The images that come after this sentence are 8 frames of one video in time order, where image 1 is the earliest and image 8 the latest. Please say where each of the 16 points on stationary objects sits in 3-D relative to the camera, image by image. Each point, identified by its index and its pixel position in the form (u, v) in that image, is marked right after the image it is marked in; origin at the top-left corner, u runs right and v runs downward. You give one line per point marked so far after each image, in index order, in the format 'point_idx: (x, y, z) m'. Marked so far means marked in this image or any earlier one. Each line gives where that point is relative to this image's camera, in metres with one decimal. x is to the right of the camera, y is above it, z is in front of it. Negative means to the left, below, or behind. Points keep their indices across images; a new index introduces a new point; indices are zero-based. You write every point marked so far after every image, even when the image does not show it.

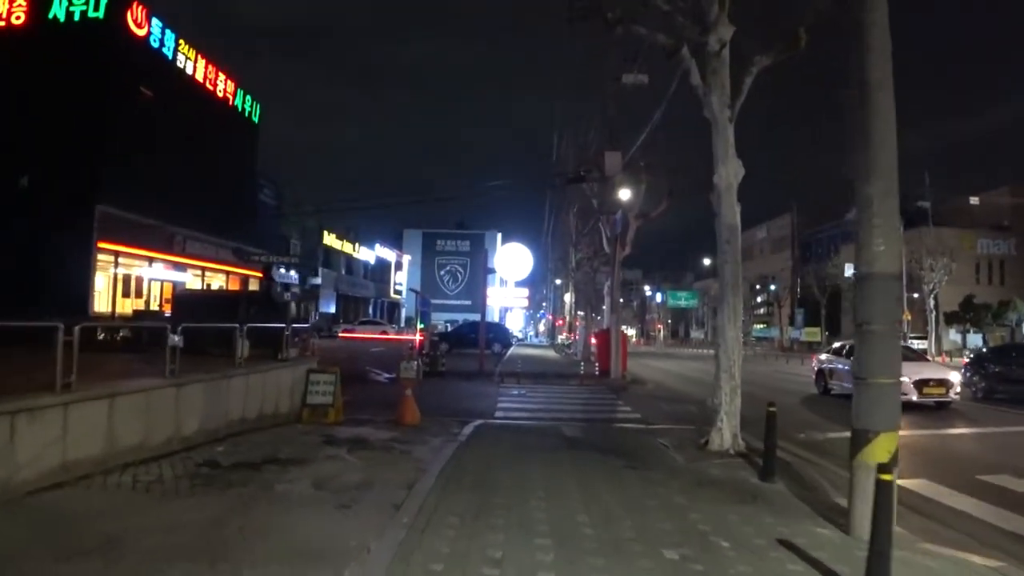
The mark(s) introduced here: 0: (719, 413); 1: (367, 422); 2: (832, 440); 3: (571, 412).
0: (+2.9, -1.8, +11.9) m
1: (-2.7, -2.5, +15.3) m
2: (+5.7, -2.7, +14.8) m
3: (+1.3, -2.8, +18.4) m
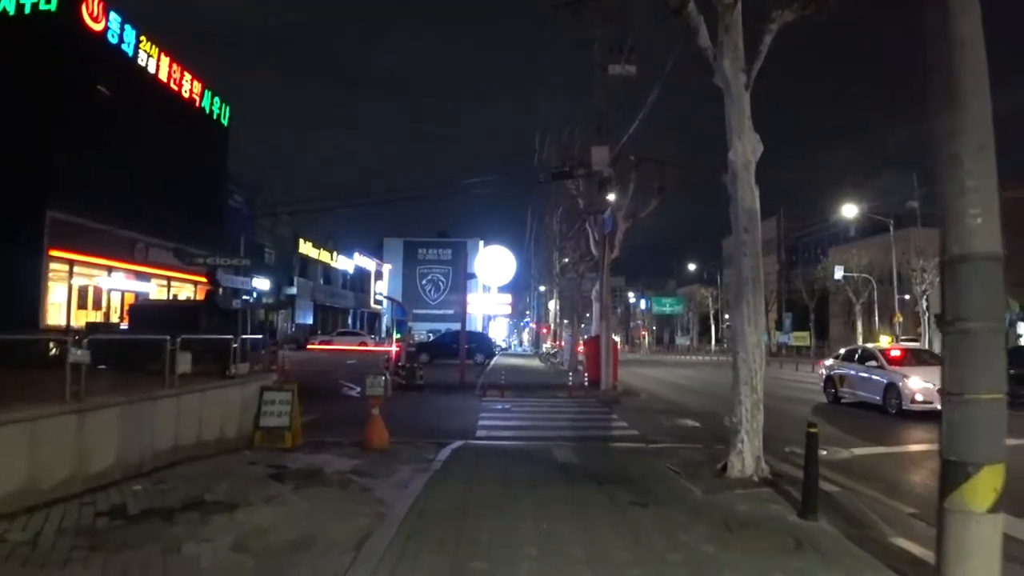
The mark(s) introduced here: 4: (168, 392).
0: (+2.7, -1.8, +10.0) m
1: (-2.9, -2.5, +13.3) m
2: (+5.4, -2.7, +13.0) m
3: (+1.0, -2.8, +16.5) m
4: (-4.4, -1.3, +10.6) m
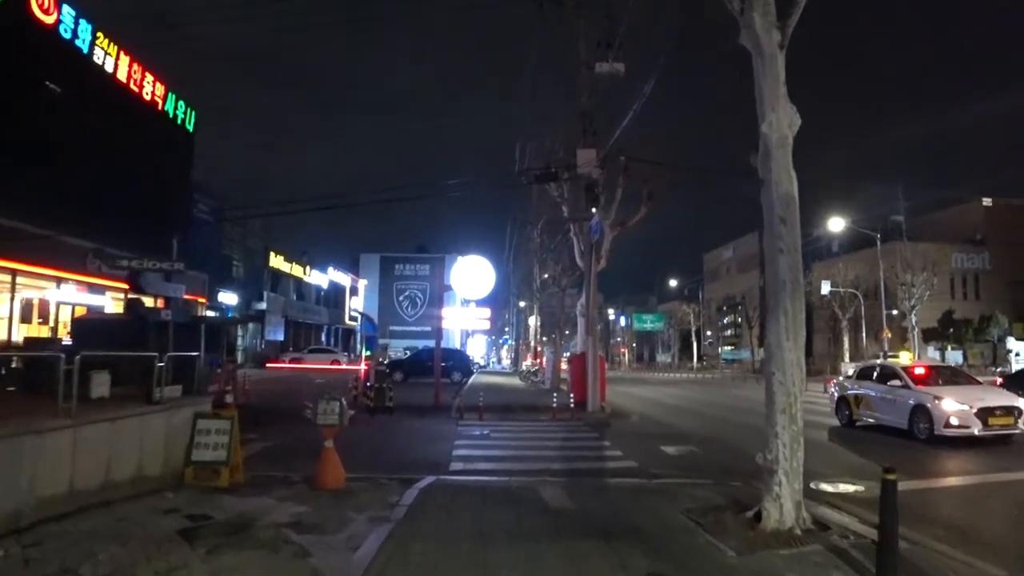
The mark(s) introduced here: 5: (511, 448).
0: (+2.6, -1.8, +8.1) m
1: (-3.2, -2.6, +11.2) m
2: (+5.2, -2.8, +11.0) m
3: (+0.6, -3.0, +14.4) m
4: (-4.6, -1.4, +8.5) m
5: (0.0, -3.2, +16.7) m
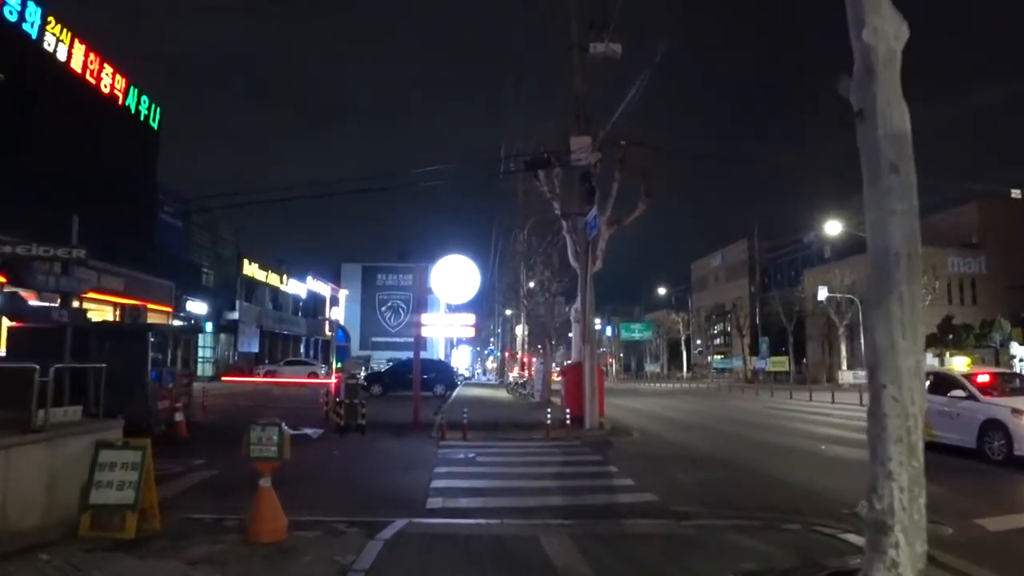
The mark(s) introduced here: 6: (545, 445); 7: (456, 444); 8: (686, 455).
0: (+2.5, -1.6, +5.6) m
1: (-3.3, -2.6, +8.6) m
2: (+5.1, -2.6, +8.6) m
3: (+0.5, -2.9, +11.9) m
4: (-4.6, -1.3, +5.9) m
5: (-0.2, -3.2, +14.2) m
6: (+0.7, -3.4, +18.1) m
7: (-1.2, -3.3, +17.8) m
8: (+3.5, -3.4, +16.8) m
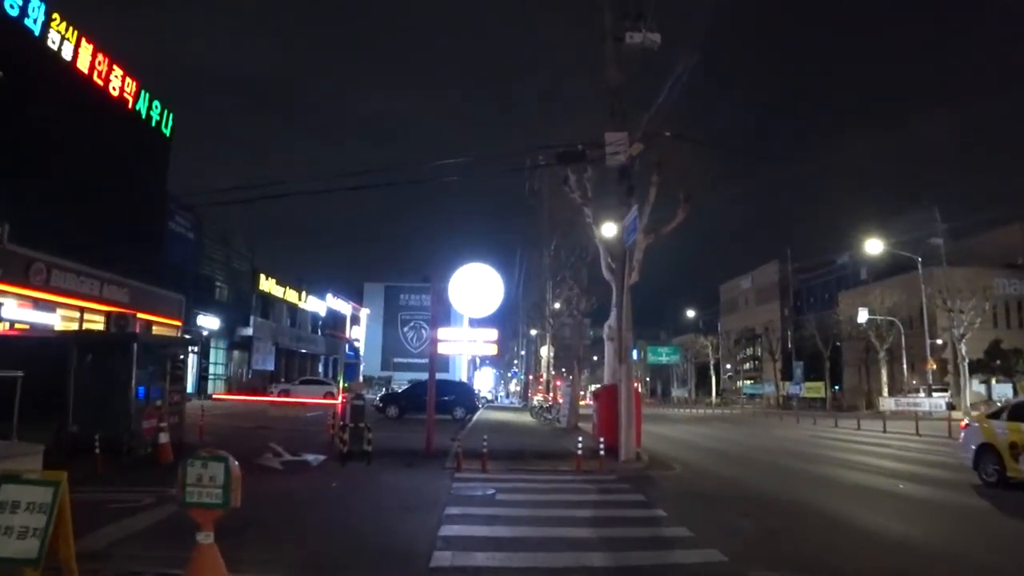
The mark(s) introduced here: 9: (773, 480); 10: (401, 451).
0: (+2.7, -1.5, +3.2) m
1: (-3.0, -2.4, +6.4) m
2: (+5.3, -2.6, +6.2) m
3: (+0.8, -2.9, +9.6) m
4: (-4.5, -1.1, +3.7) m
5: (+0.2, -3.2, +11.9) m
6: (+1.2, -3.6, +15.7) m
7: (-0.7, -3.5, +15.5) m
8: (+4.0, -3.6, +14.4) m
9: (+5.5, -4.0, +17.6) m
10: (-2.5, -3.7, +18.8) m
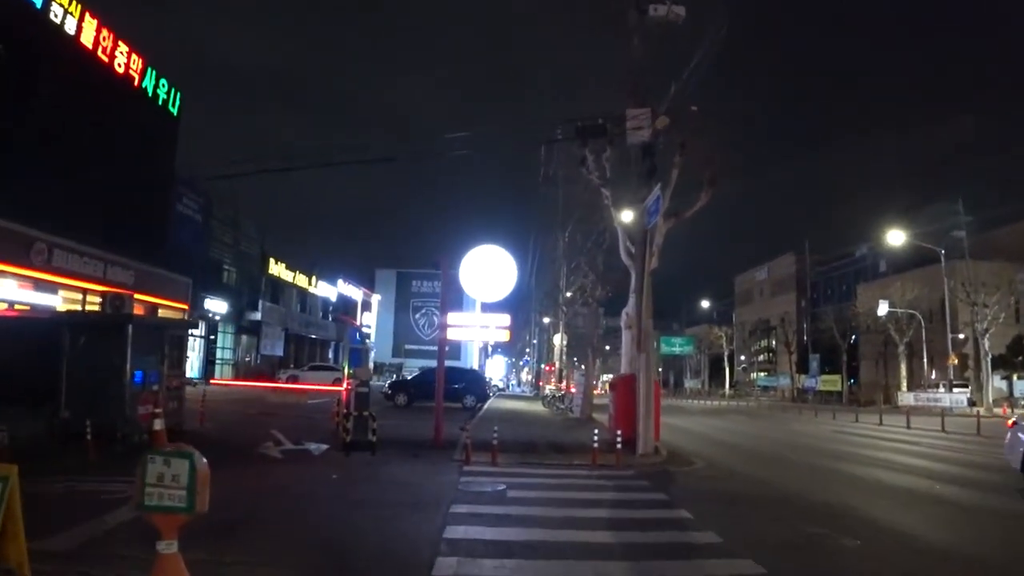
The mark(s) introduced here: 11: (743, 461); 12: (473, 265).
0: (+2.7, -1.4, +2.3) m
1: (-2.9, -2.2, +5.5) m
2: (+5.4, -2.5, +5.2) m
3: (+0.9, -2.7, +8.7) m
4: (-4.4, -0.9, +2.9) m
5: (+0.4, -3.0, +11.0) m
6: (+1.4, -3.3, +14.8) m
7: (-0.5, -3.2, +14.6) m
8: (+4.2, -3.3, +13.4) m
9: (+5.8, -3.8, +16.6) m
10: (-2.2, -3.3, +18.0) m
11: (+5.4, -4.0, +19.6) m
12: (-0.9, +0.5, +19.2) m
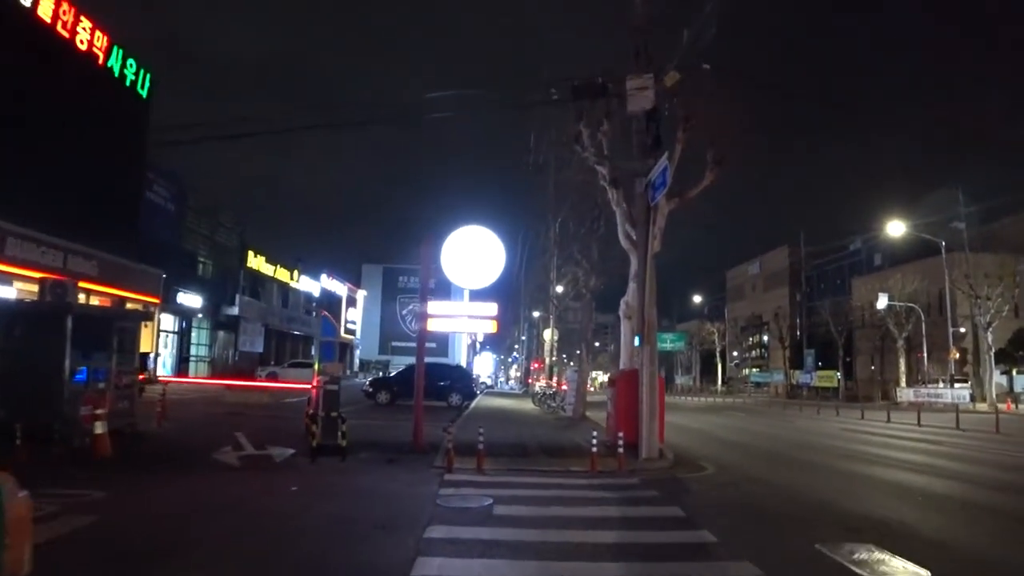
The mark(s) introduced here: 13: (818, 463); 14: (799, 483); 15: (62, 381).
0: (+2.7, -1.2, +0.5) m
1: (-3.0, -2.0, +3.6) m
2: (+5.3, -2.2, +3.4) m
3: (+0.8, -2.5, +6.8) m
4: (-4.4, -0.6, +1.0) m
5: (+0.2, -2.7, +9.1) m
6: (+1.2, -3.0, +13.0) m
7: (-0.7, -2.9, +12.7) m
8: (+4.0, -3.1, +11.6) m
9: (+5.6, -3.5, +14.8) m
10: (-2.5, -3.0, +16.1) m
11: (+5.2, -3.7, +17.8) m
12: (-1.1, +0.8, +17.3) m
13: (+7.1, -4.0, +19.2) m
14: (+5.0, -3.4, +14.7) m
15: (-8.4, -1.7, +15.5) m
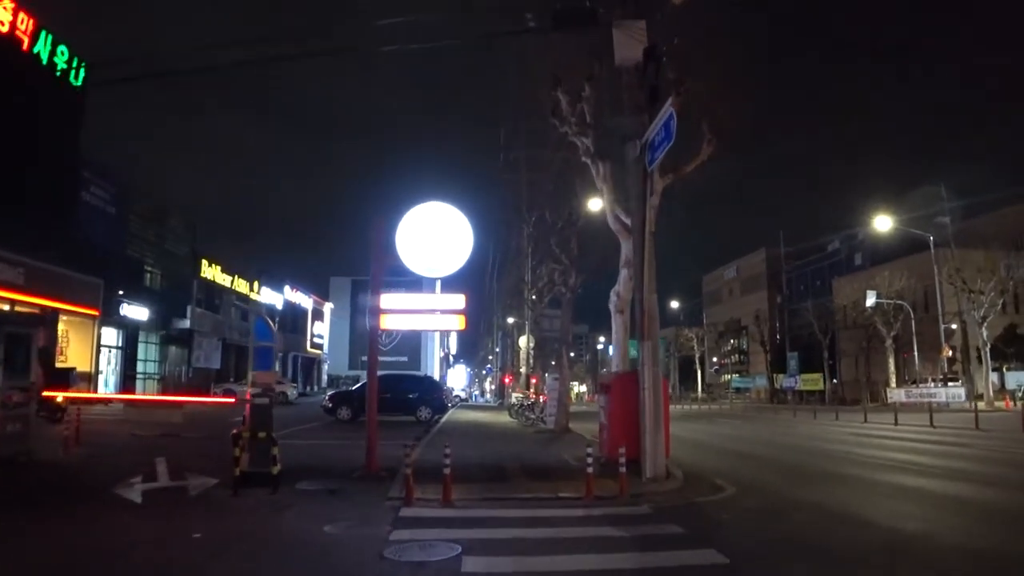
0: (+2.8, -0.7, -2.3) m
1: (-3.0, -1.7, +0.7) m
2: (+5.3, -1.7, +0.7) m
3: (+0.7, -2.1, +4.0) m
4: (-4.4, -0.3, -2.0) m
5: (0.0, -2.4, +6.3) m
6: (+0.9, -2.7, +10.2) m
7: (-1.0, -2.7, +9.9) m
8: (+3.8, -2.7, +8.9) m
9: (+5.2, -3.1, +12.1) m
10: (-2.8, -2.9, +13.2) m
11: (+4.8, -3.4, +15.1) m
12: (-1.6, +1.0, +14.5) m
13: (+6.6, -3.7, +16.6) m
14: (+4.7, -3.1, +12.0) m
15: (-8.8, -1.7, +12.4) m
